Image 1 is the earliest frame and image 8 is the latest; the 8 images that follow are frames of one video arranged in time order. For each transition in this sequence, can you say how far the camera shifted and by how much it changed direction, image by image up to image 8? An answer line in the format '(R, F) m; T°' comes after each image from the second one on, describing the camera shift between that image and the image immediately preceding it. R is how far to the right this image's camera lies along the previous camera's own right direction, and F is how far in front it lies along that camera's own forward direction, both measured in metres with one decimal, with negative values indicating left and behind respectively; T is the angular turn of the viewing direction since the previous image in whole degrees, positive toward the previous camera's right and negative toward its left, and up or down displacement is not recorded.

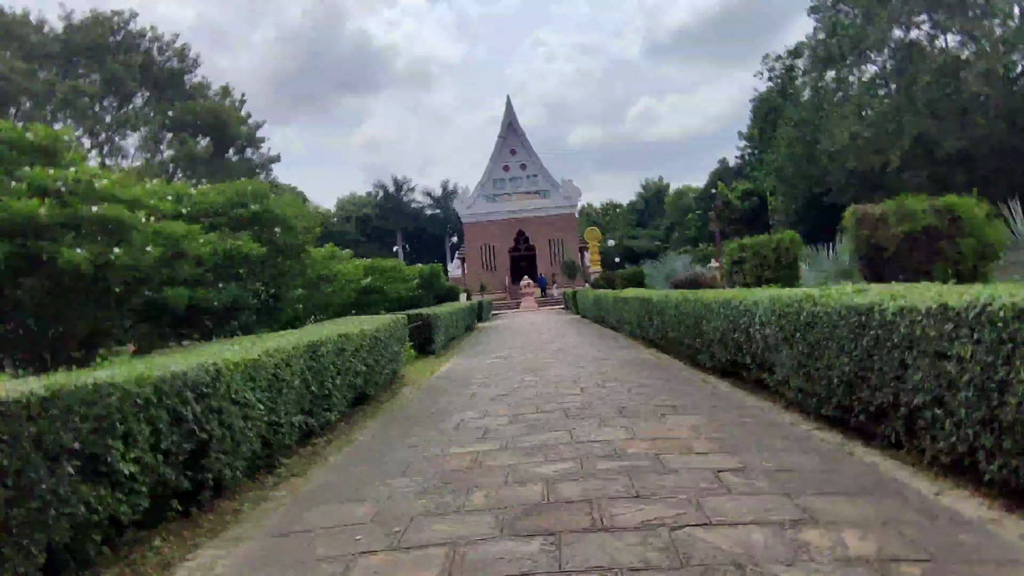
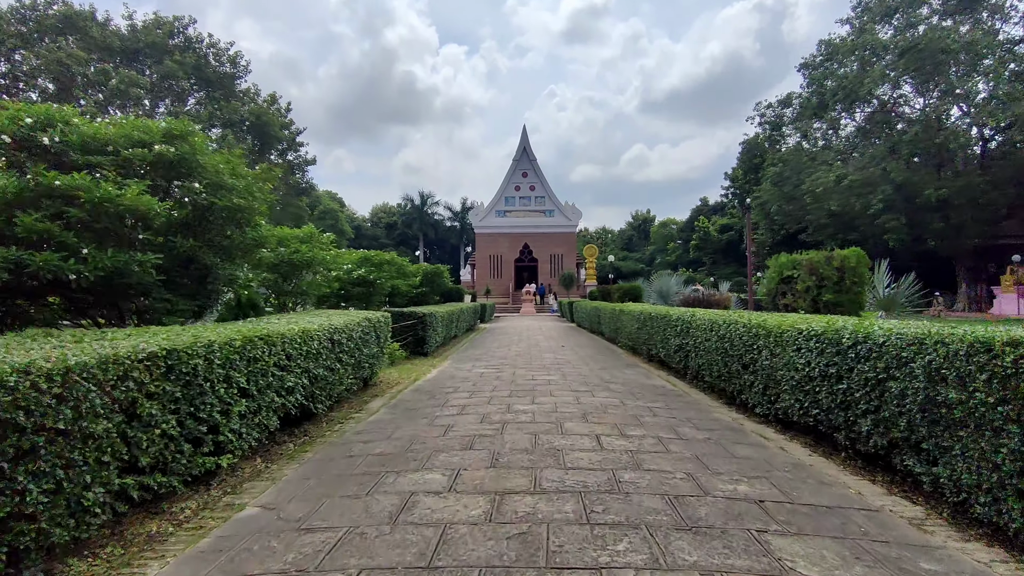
(-0.5, -2.3) m; +1°
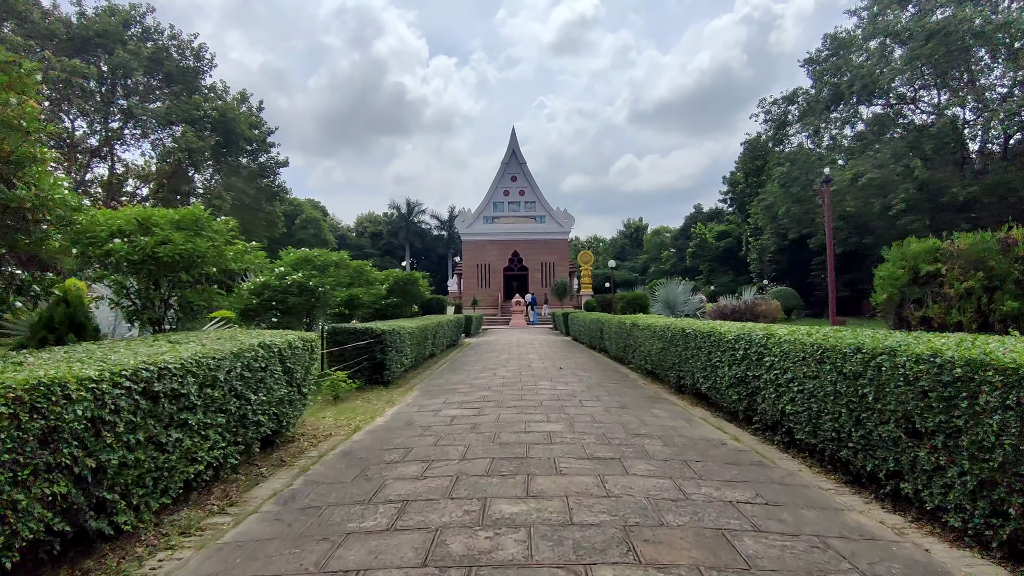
(+0.1, +2.0) m; +1°
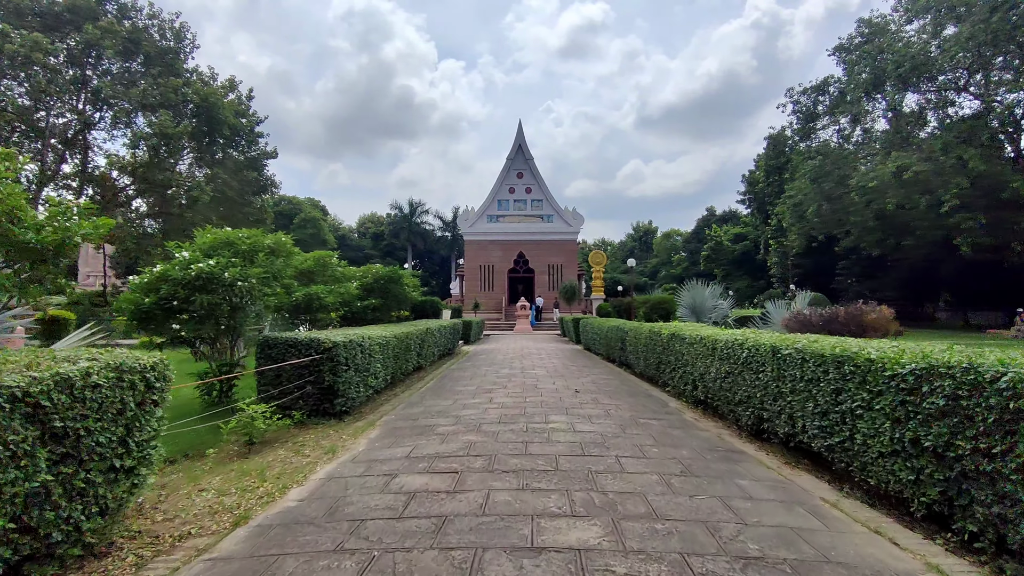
(0.0, +1.9) m; -1°
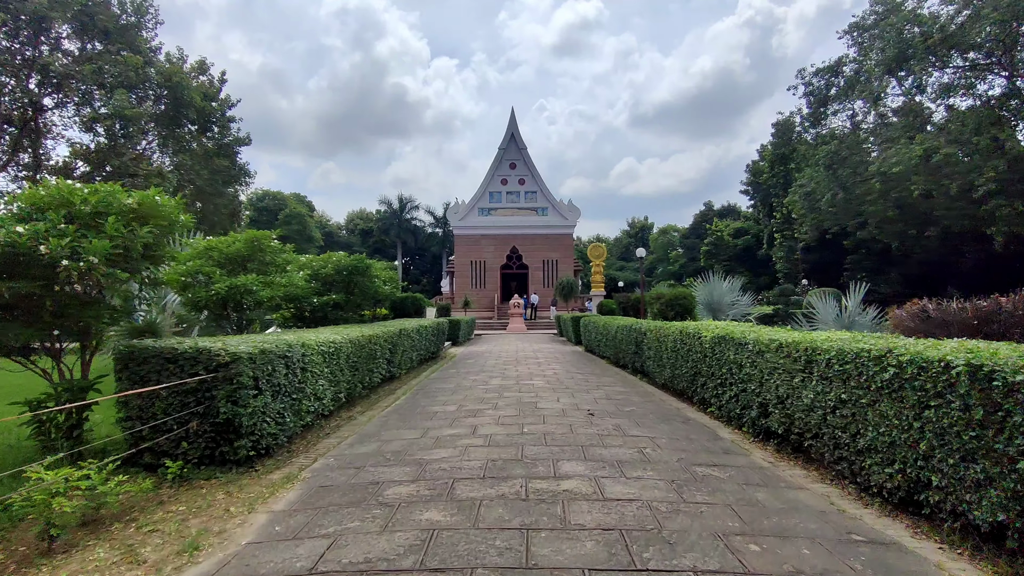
(0.0, +1.7) m; +1°
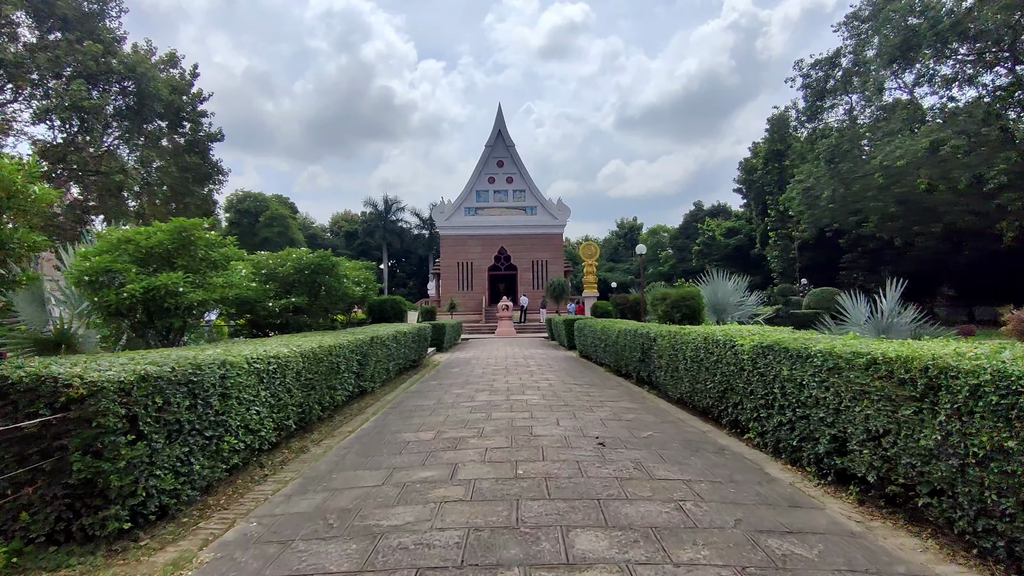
(0.0, +1.0) m; +1°
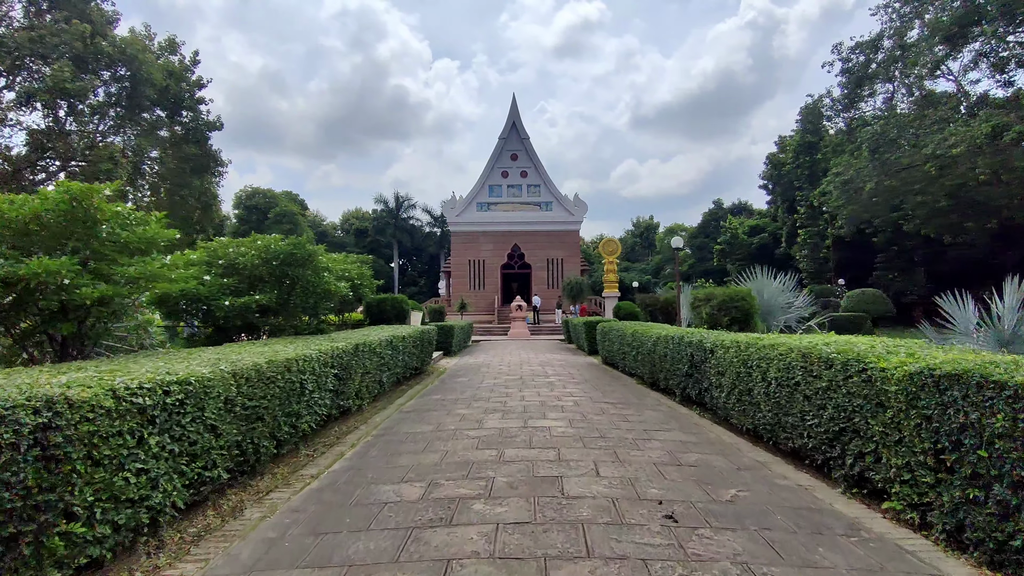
(-0.1, +1.3) m; -1°
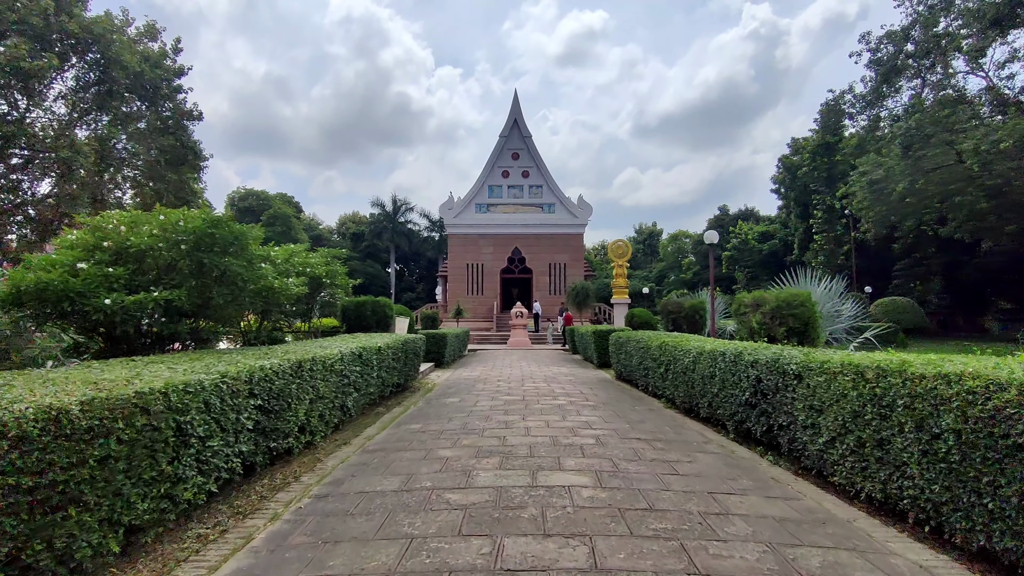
(0.0, +1.5) m; 0°
